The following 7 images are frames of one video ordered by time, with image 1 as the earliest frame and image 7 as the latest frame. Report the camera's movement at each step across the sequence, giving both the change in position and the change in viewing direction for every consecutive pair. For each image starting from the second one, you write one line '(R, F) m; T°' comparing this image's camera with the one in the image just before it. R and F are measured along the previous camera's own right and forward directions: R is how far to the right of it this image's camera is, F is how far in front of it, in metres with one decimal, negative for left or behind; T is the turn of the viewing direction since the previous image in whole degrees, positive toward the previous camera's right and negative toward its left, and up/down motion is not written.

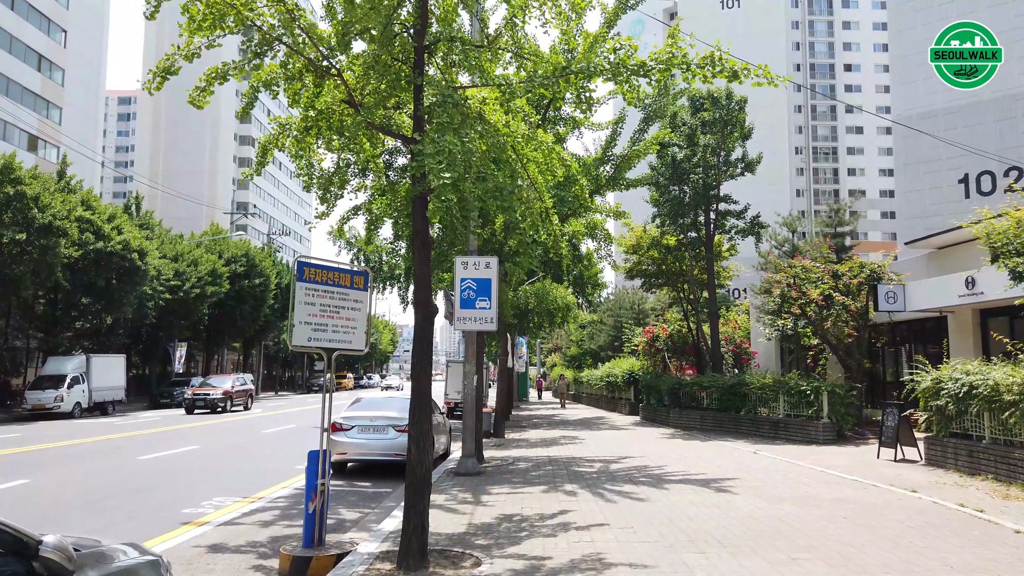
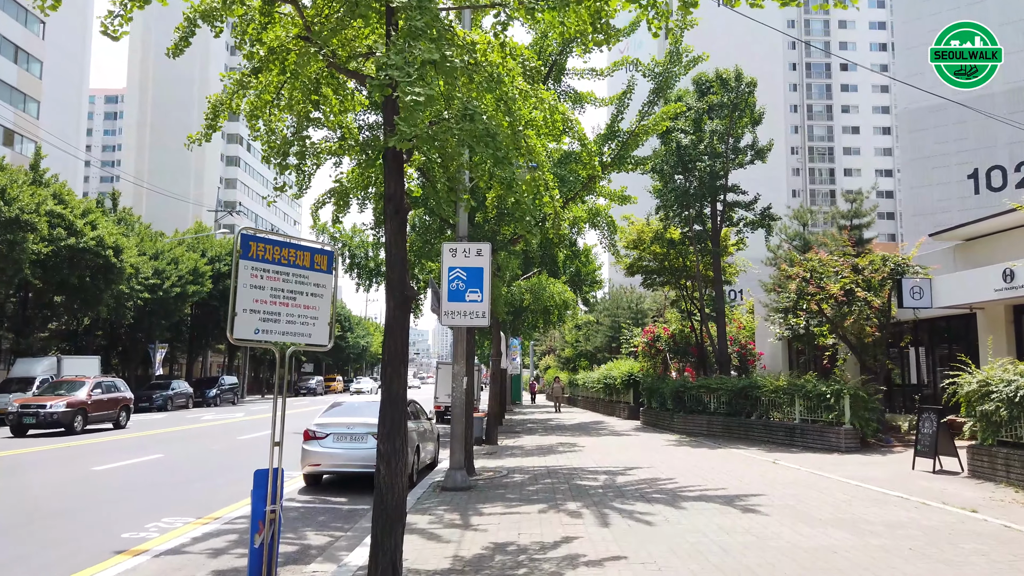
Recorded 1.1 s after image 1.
(0.0, +1.5) m; +1°
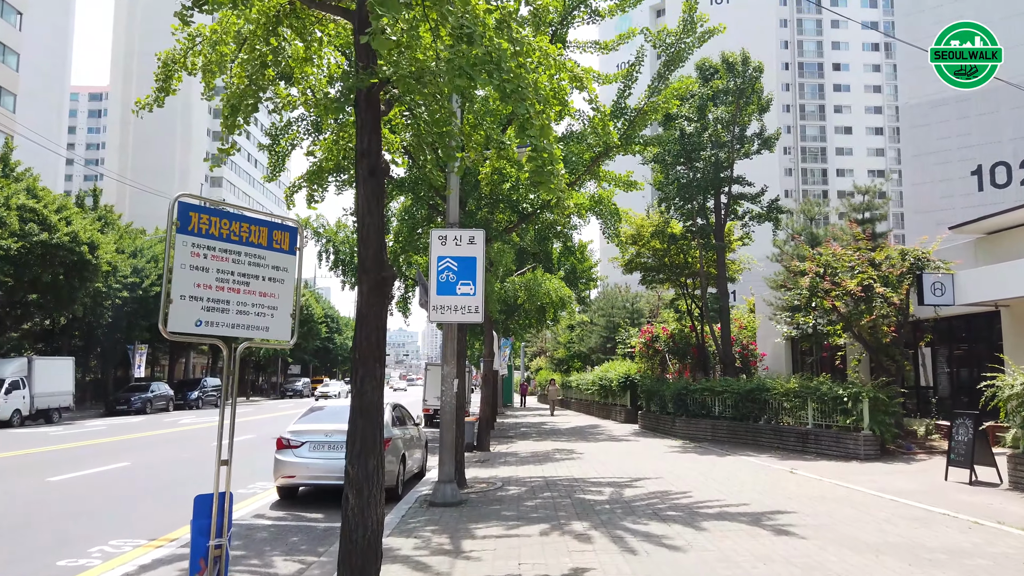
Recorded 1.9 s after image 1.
(-0.1, +1.2) m; +1°
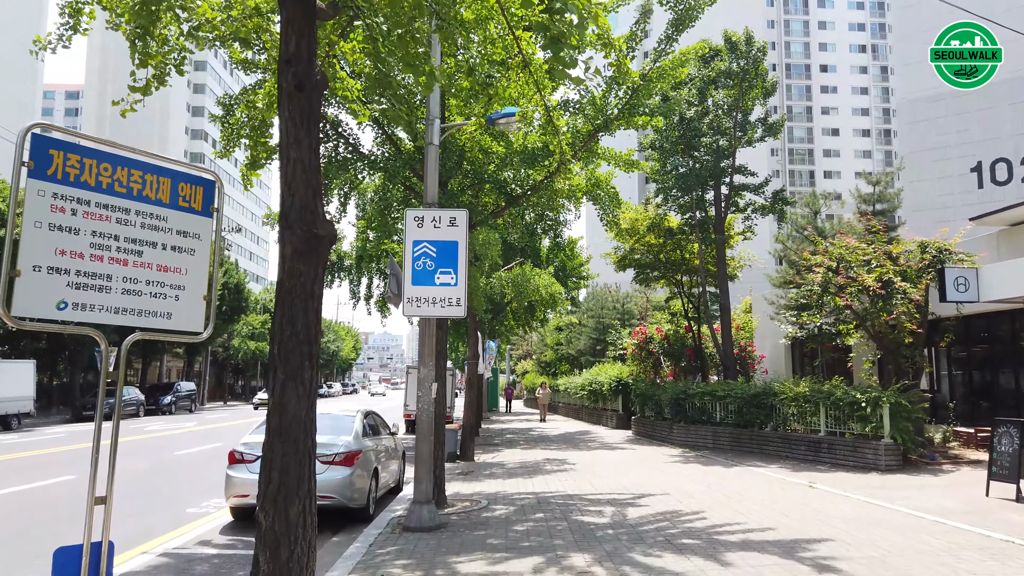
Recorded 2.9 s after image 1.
(0.0, +1.5) m; +1°
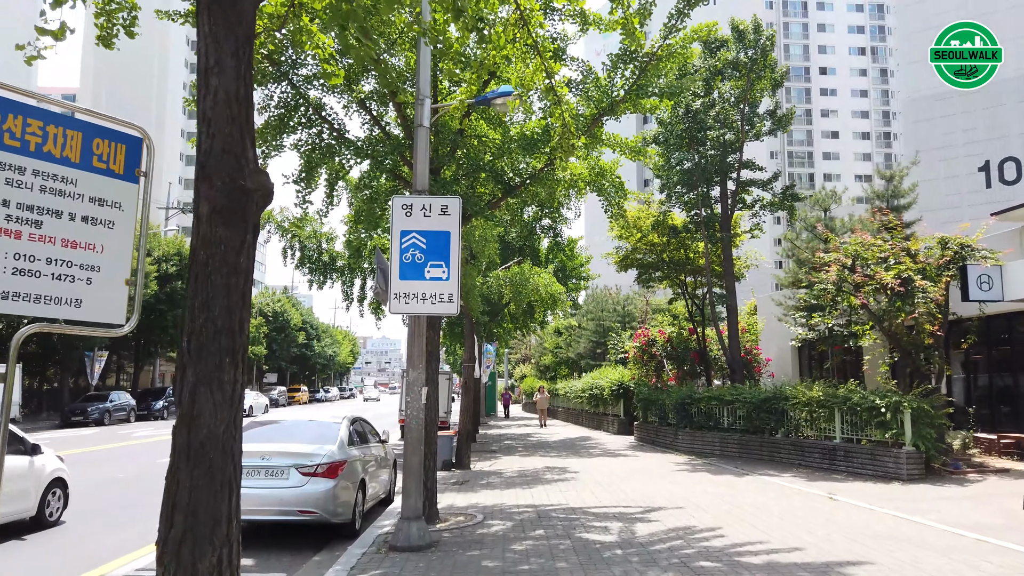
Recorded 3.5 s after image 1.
(0.0, +0.8) m; 0°
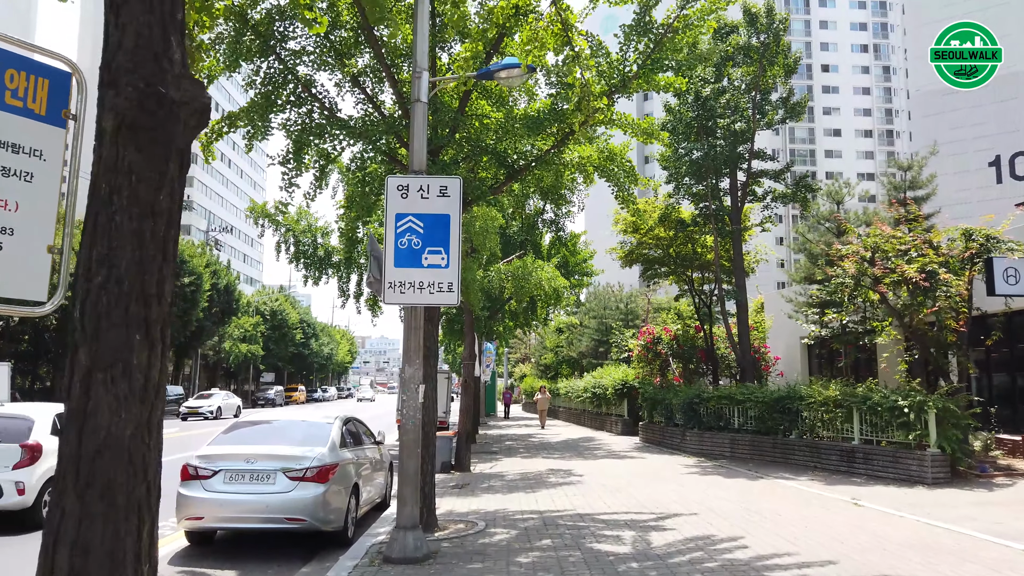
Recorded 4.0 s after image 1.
(-0.1, +0.7) m; 0°
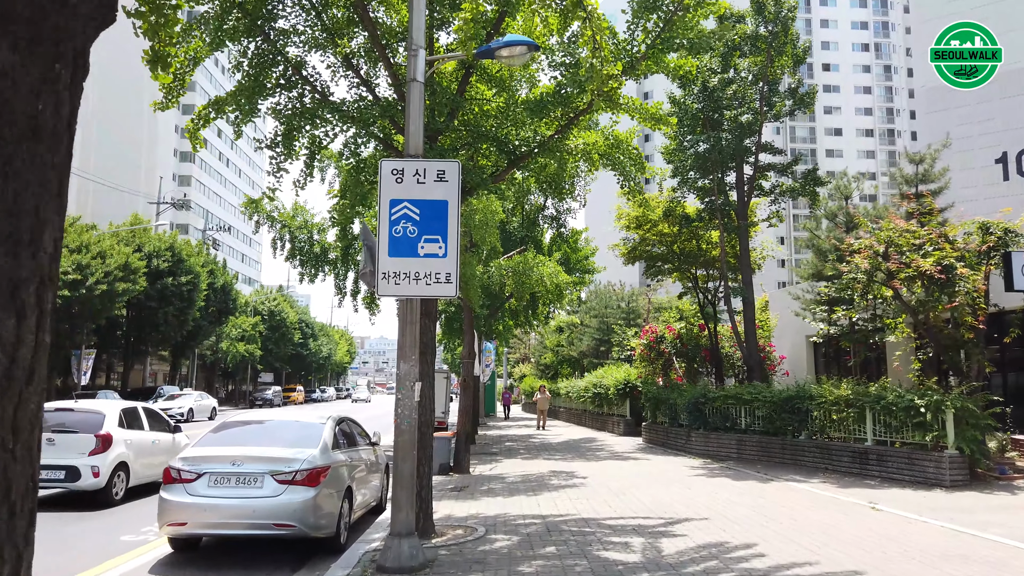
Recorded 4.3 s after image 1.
(0.0, +0.5) m; 0°
